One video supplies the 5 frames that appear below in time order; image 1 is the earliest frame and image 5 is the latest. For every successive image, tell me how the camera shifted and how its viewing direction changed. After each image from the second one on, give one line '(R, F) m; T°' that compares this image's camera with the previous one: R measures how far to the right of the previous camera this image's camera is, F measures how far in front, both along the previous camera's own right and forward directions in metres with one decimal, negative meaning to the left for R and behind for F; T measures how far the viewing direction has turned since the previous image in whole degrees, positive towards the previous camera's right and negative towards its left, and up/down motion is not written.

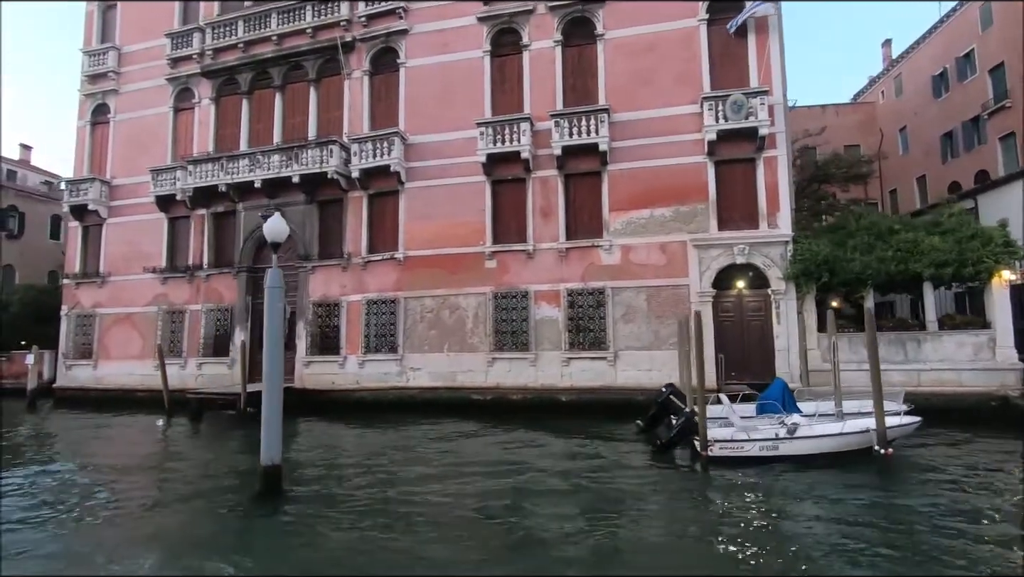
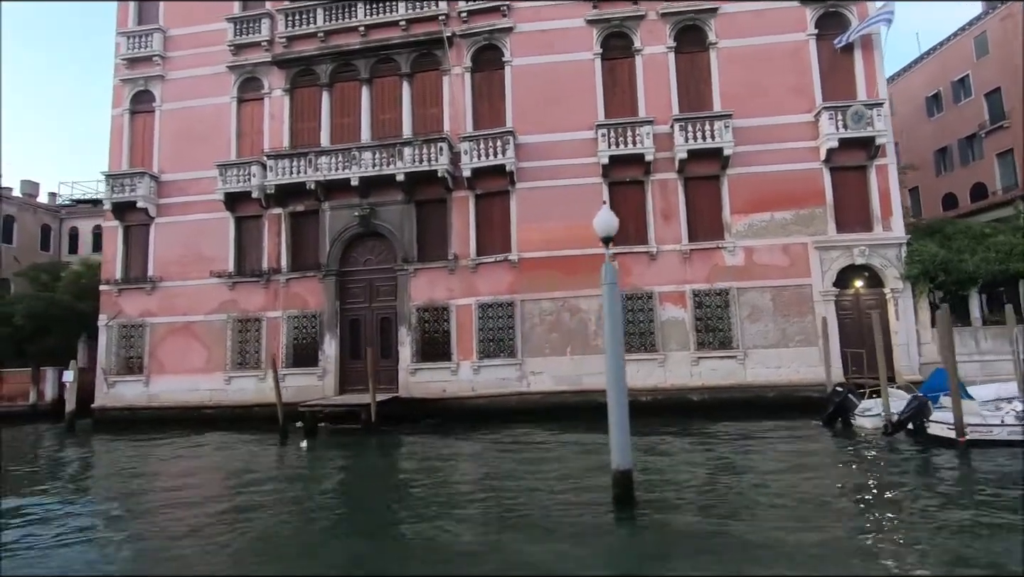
(-5.4, +0.6) m; +8°
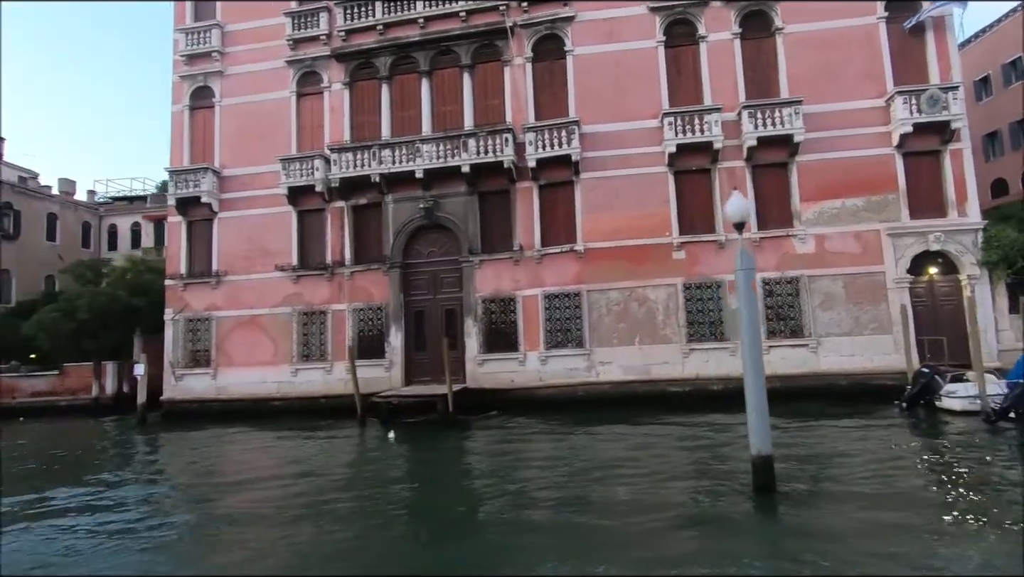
(-1.6, 0.0) m; -1°
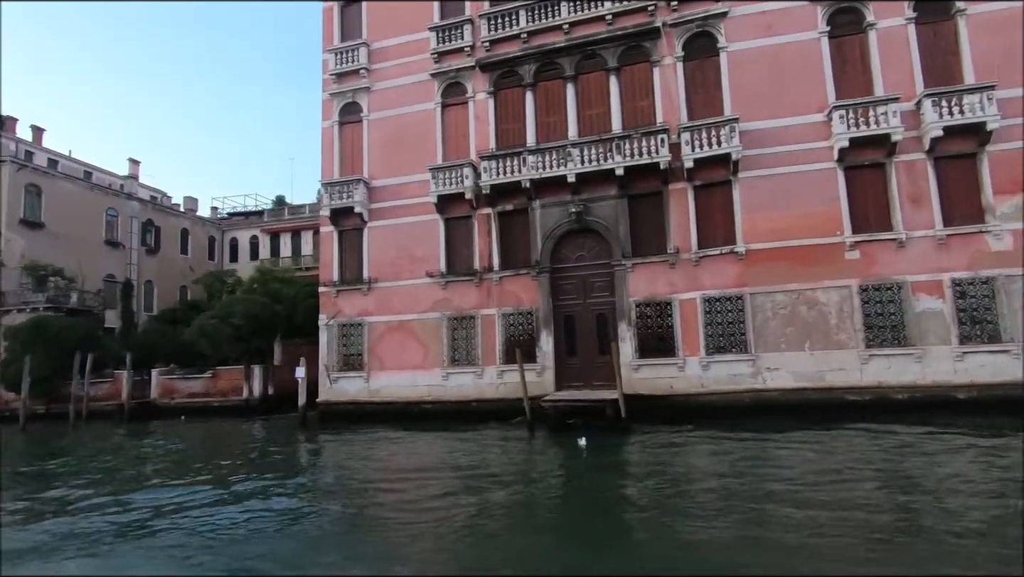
(-2.7, 0.0) m; -6°
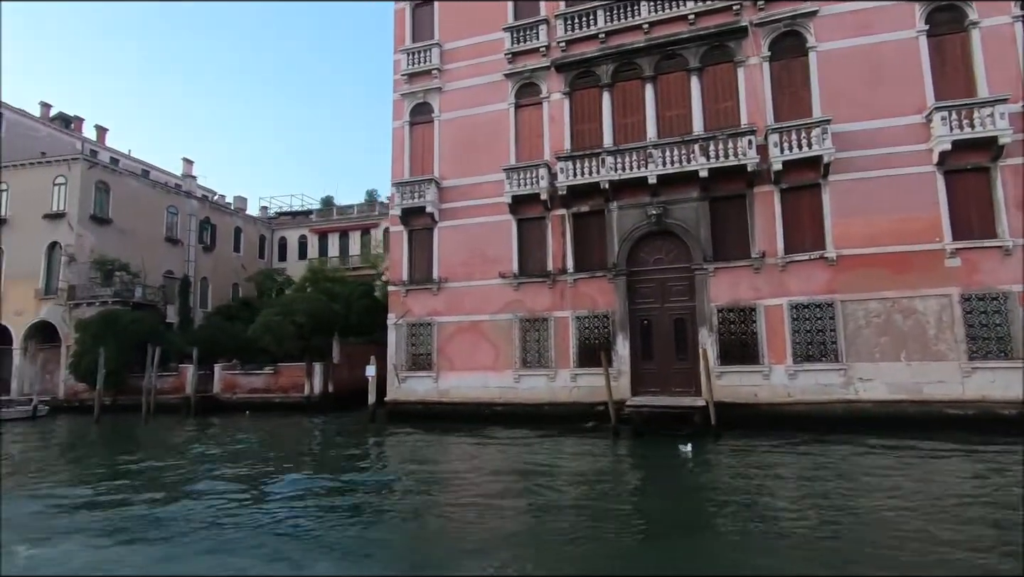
(-1.6, +0.2) m; -2°
